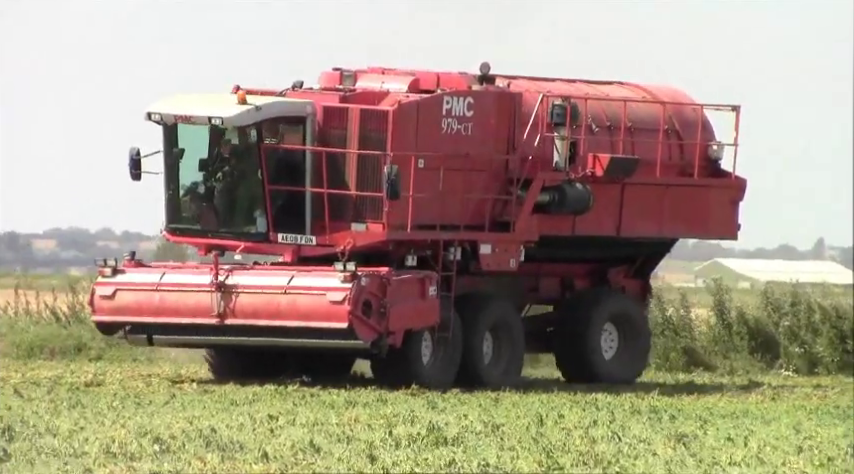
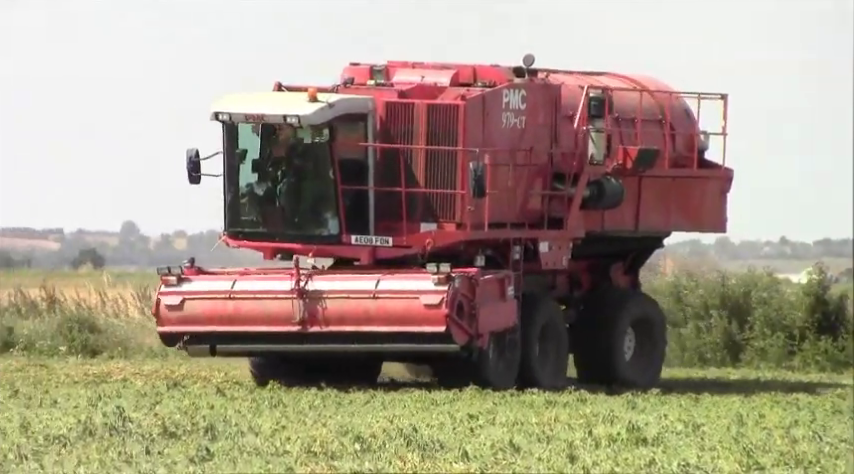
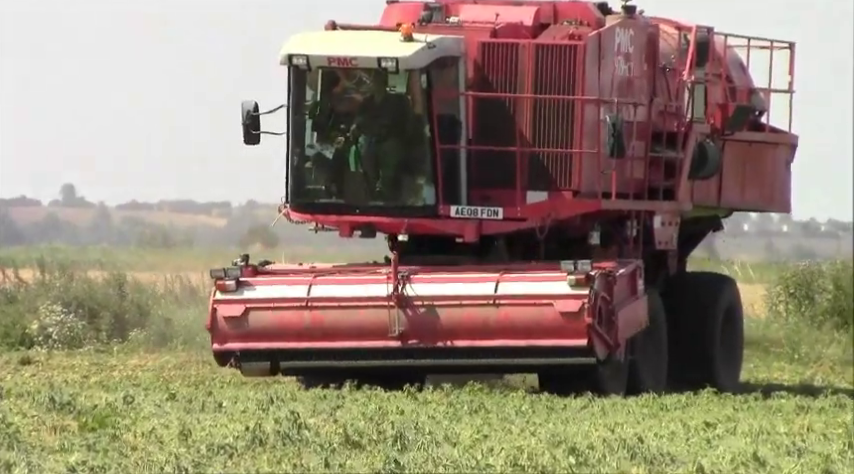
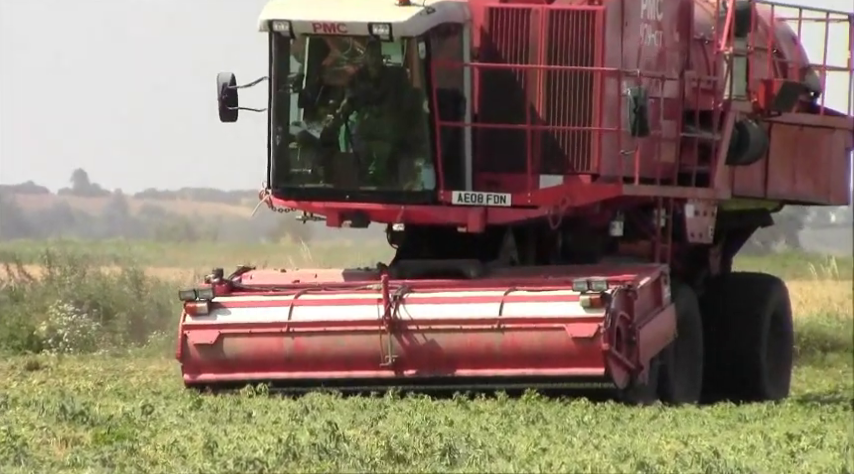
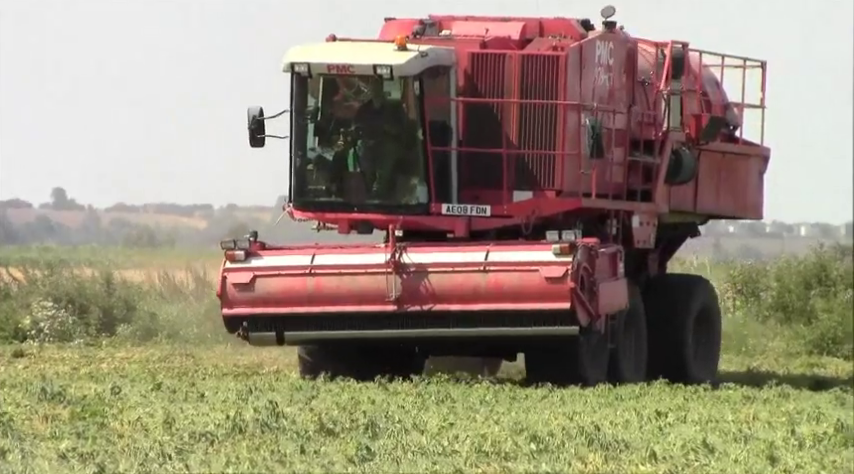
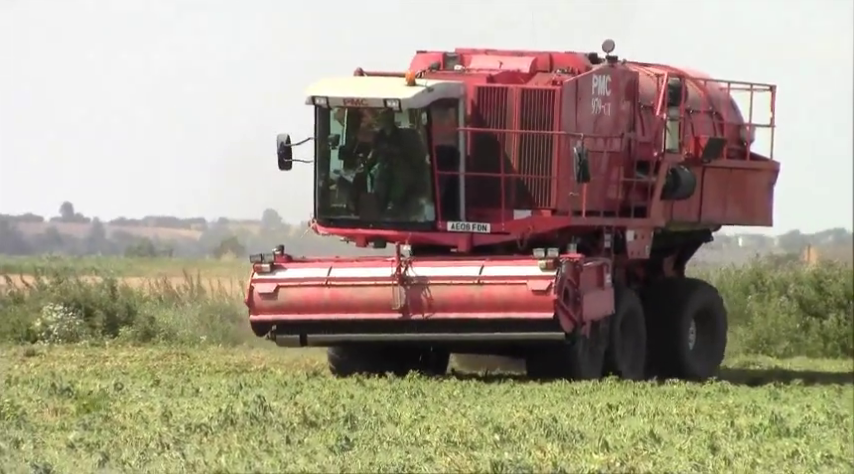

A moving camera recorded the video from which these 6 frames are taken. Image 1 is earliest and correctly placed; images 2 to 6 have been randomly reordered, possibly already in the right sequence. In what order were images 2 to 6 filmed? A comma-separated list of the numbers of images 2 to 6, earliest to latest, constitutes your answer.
2, 6, 5, 3, 4
